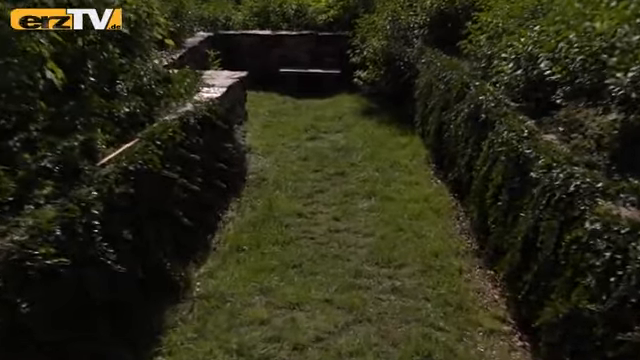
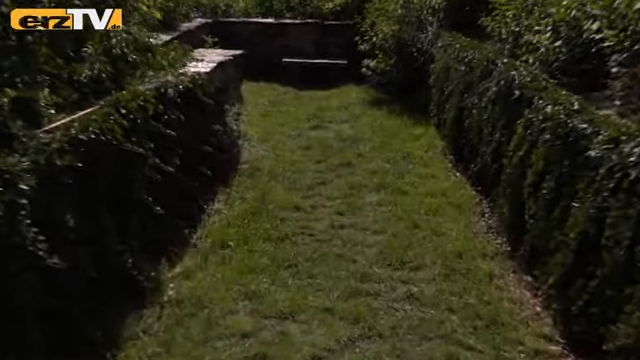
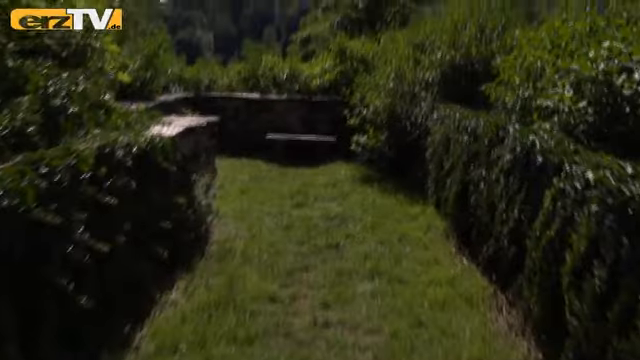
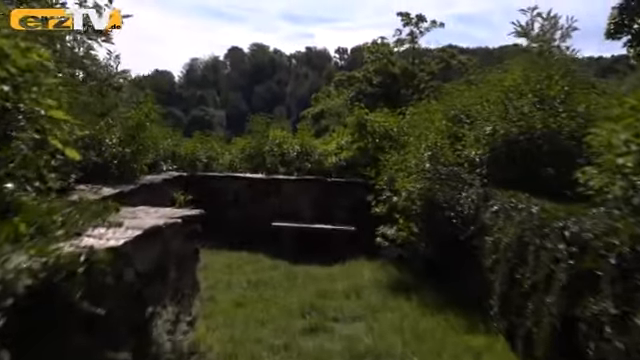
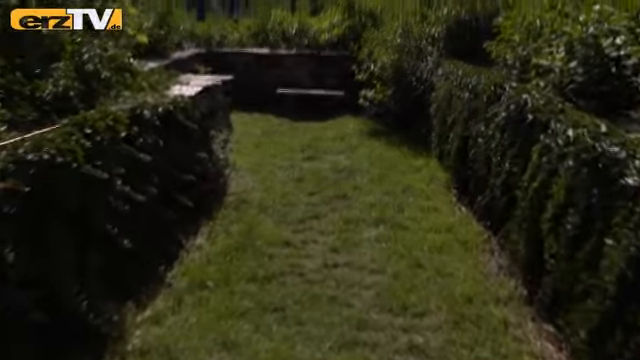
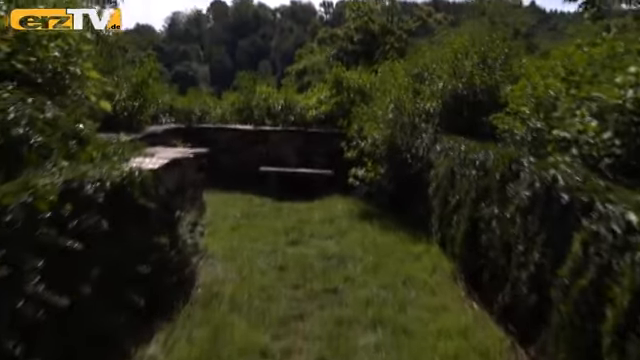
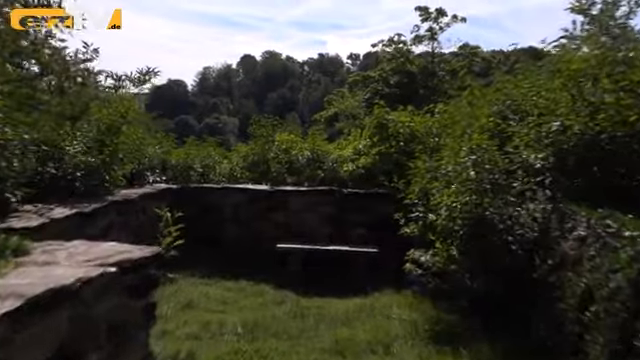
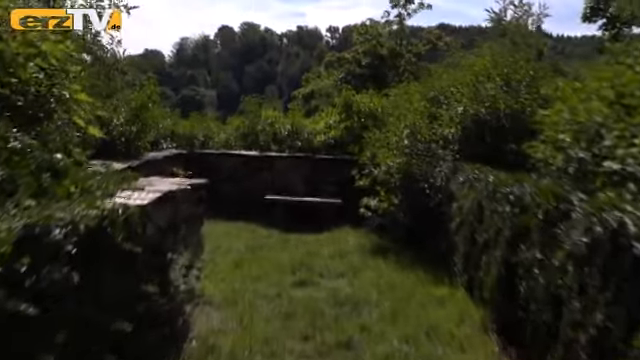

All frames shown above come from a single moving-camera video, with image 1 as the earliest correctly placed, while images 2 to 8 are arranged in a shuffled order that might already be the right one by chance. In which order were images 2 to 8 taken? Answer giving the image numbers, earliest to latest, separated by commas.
2, 5, 3, 6, 8, 4, 7
